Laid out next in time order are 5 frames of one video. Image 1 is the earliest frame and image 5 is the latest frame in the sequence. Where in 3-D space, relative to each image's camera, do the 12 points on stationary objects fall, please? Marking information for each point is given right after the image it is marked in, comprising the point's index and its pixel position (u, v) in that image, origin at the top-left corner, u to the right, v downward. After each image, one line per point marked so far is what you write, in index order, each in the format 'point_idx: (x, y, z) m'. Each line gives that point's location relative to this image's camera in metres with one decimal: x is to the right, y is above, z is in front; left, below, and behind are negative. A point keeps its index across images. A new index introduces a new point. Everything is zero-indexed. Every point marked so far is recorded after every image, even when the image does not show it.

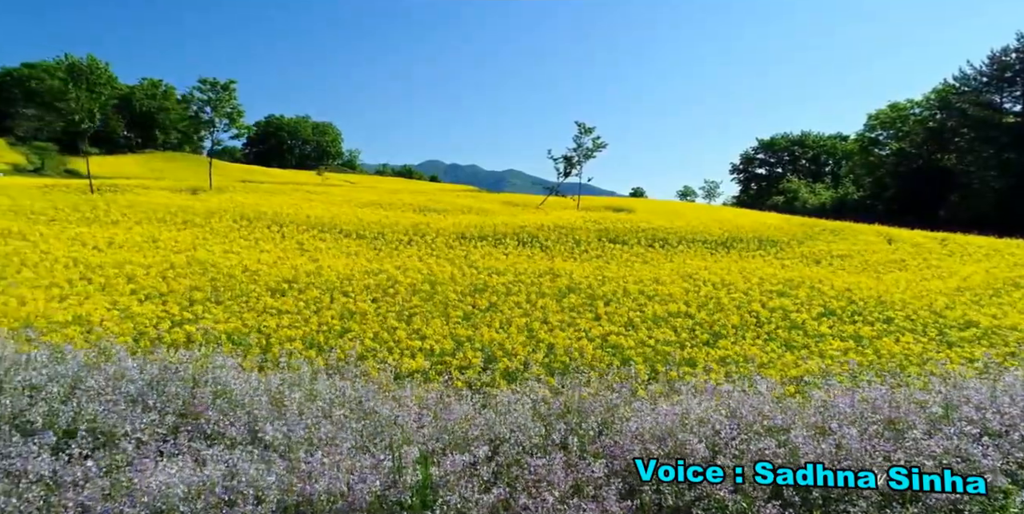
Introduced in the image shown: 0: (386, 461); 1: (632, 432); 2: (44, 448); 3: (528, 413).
0: (-0.7, -1.3, +3.7) m
1: (+0.9, -1.3, +4.4) m
2: (-2.9, -1.2, +3.8) m
3: (+0.2, -1.2, +4.8) m
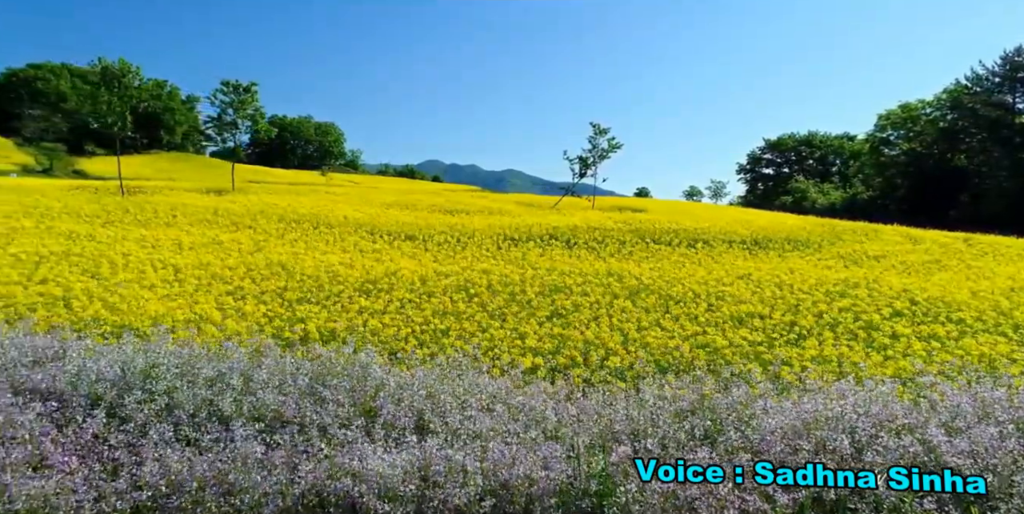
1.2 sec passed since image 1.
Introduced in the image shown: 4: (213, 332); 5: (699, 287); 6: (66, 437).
0: (+0.4, -1.3, +3.9) m
1: (+2.0, -1.3, +4.6) m
2: (-1.8, -1.2, +4.1) m
3: (+1.3, -1.3, +5.0) m
4: (-3.2, -0.8, +6.4) m
5: (+4.0, -0.6, +12.7) m
6: (-2.9, -1.2, +4.0) m
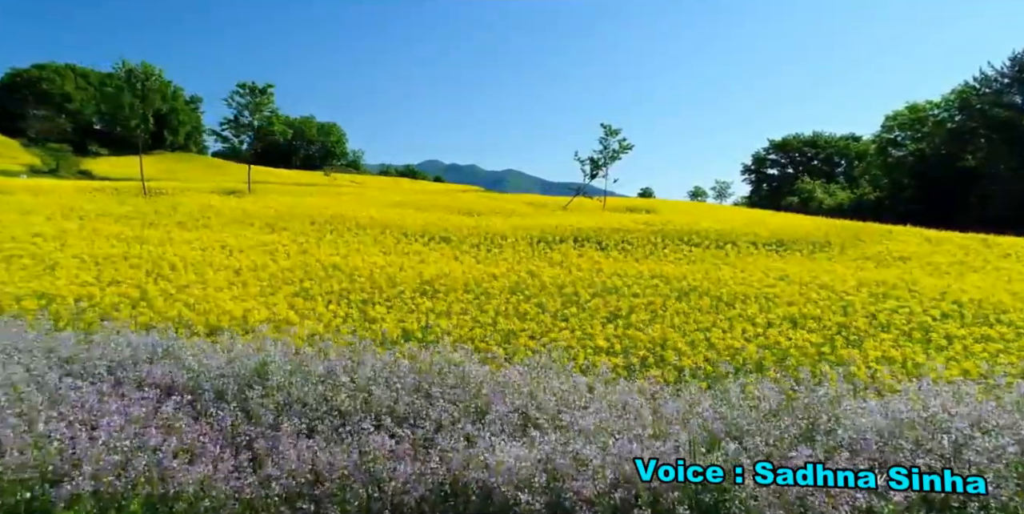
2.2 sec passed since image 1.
0: (+1.2, -1.3, +4.1) m
1: (+2.8, -1.3, +4.7) m
2: (-1.0, -1.2, +4.3) m
3: (+2.1, -1.3, +5.1) m
4: (-2.3, -0.8, +6.6) m
5: (+4.9, -0.6, +12.8) m
6: (-2.1, -1.2, +4.2) m
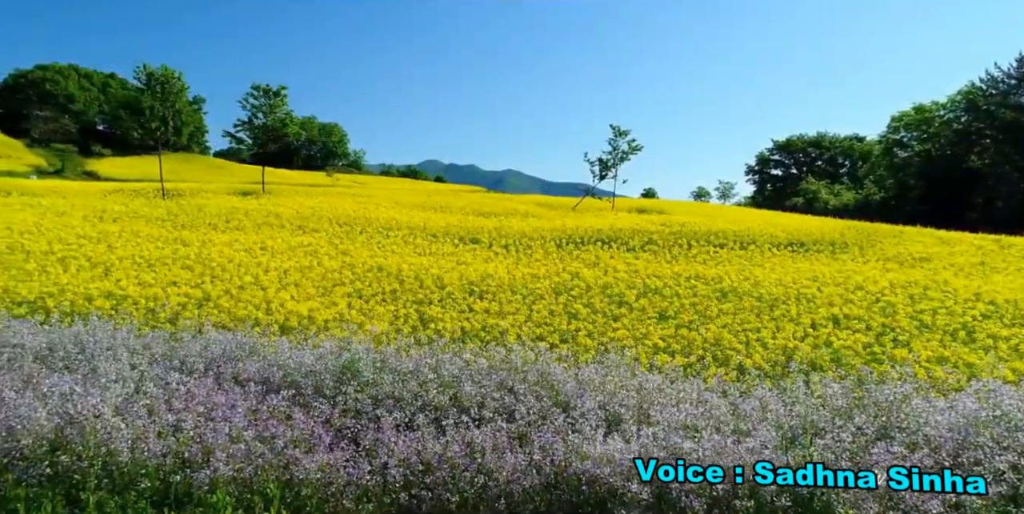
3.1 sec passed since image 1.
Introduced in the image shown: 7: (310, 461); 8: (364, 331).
0: (+1.8, -1.3, +4.3) m
1: (+3.5, -1.3, +4.9) m
2: (-0.3, -1.3, +4.5) m
3: (+2.8, -1.3, +5.3) m
4: (-1.6, -0.8, +6.8) m
5: (+5.8, -0.7, +12.9) m
6: (-1.5, -1.2, +4.4) m
7: (-1.3, -1.3, +3.9) m
8: (-1.6, -0.8, +6.8) m
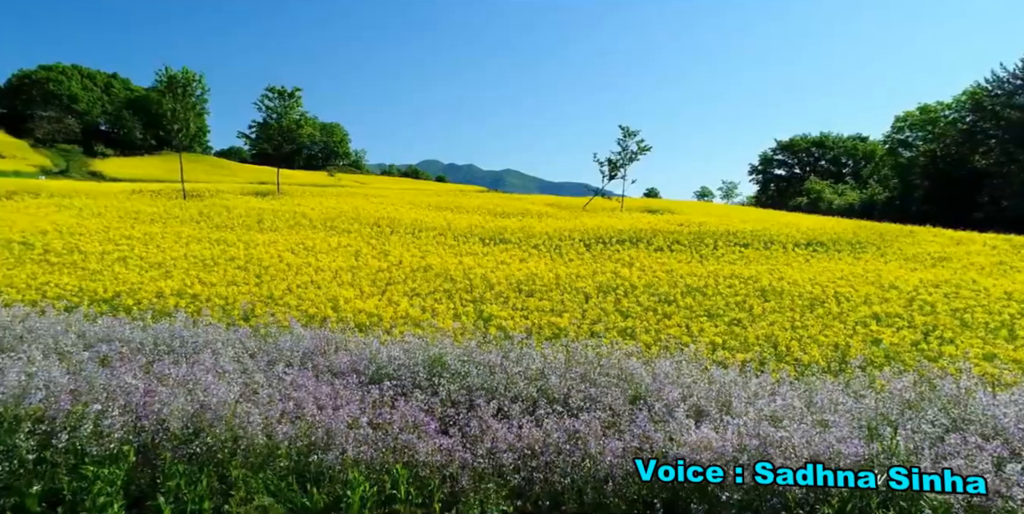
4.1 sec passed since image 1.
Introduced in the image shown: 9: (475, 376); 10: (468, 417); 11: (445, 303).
0: (+2.5, -1.3, +4.5) m
1: (+4.2, -1.3, +5.1) m
2: (+0.4, -1.3, +4.8) m
3: (+3.6, -1.3, +5.5) m
4: (-0.8, -0.8, +7.2) m
5: (+6.7, -0.7, +13.1) m
6: (-0.7, -1.2, +4.7) m
7: (-0.6, -1.3, +4.2) m
8: (-0.9, -0.8, +7.1) m
9: (-0.4, -1.0, +5.4) m
10: (-0.3, -1.3, +4.7) m
11: (-0.9, -0.7, +9.1) m
